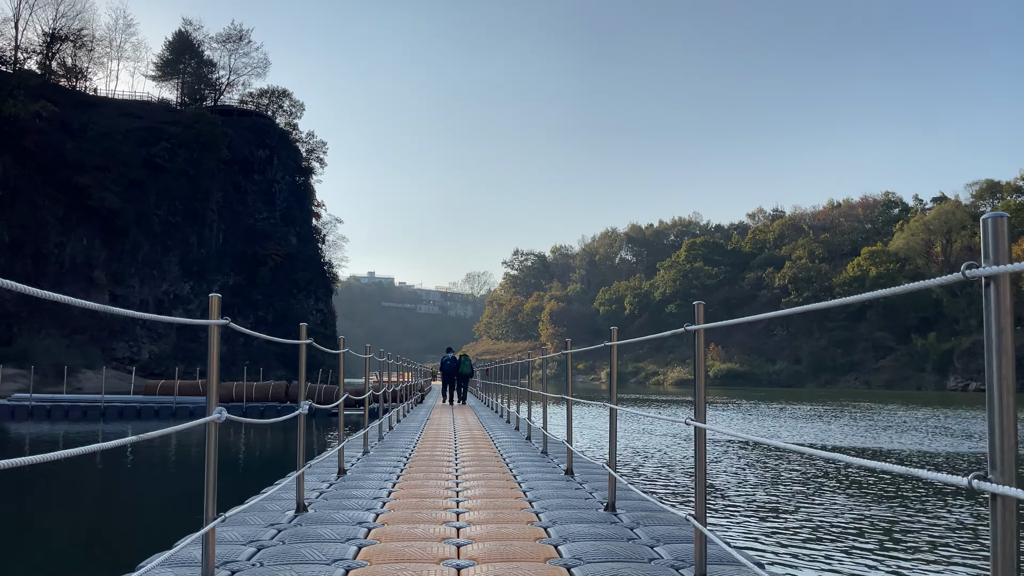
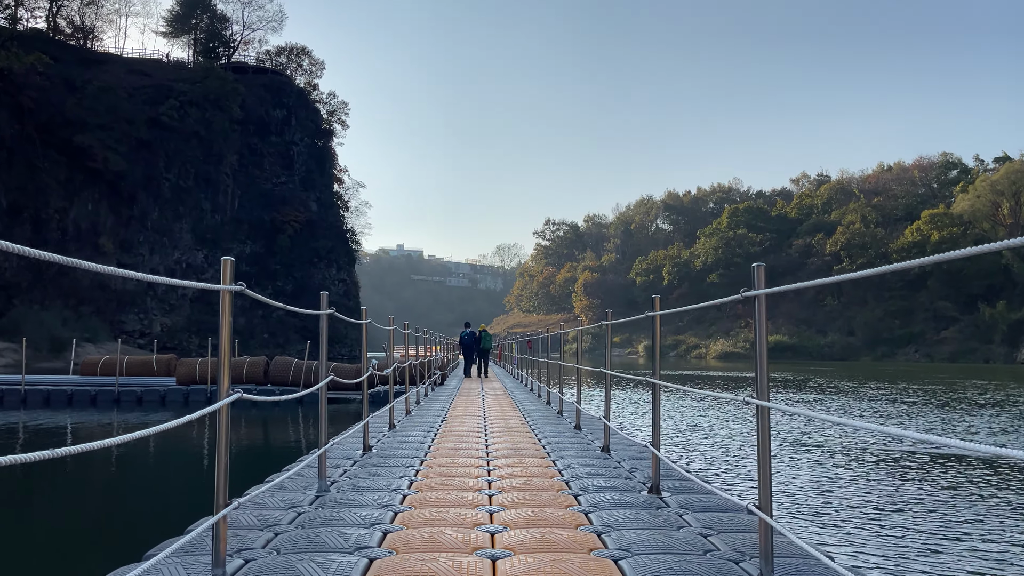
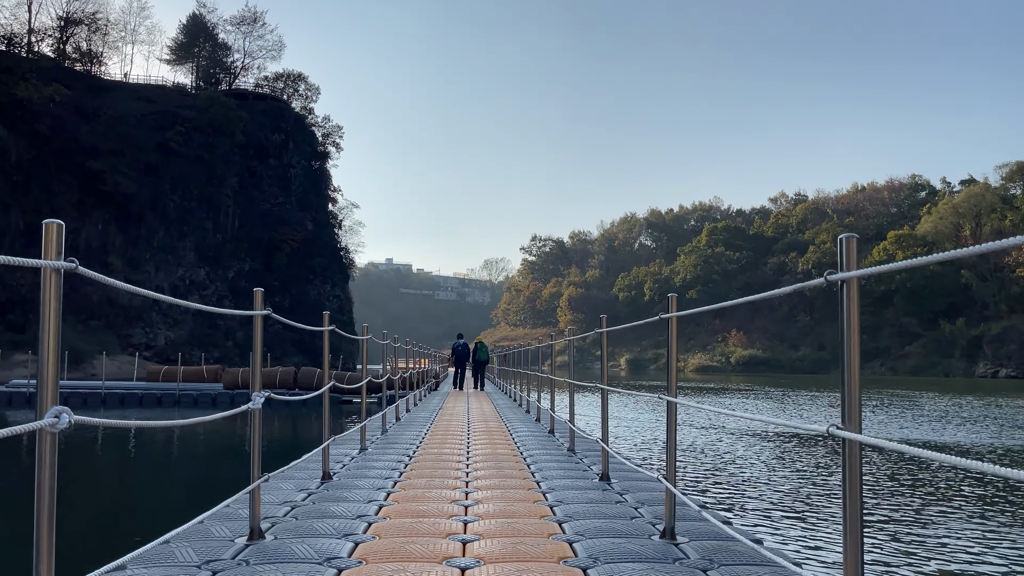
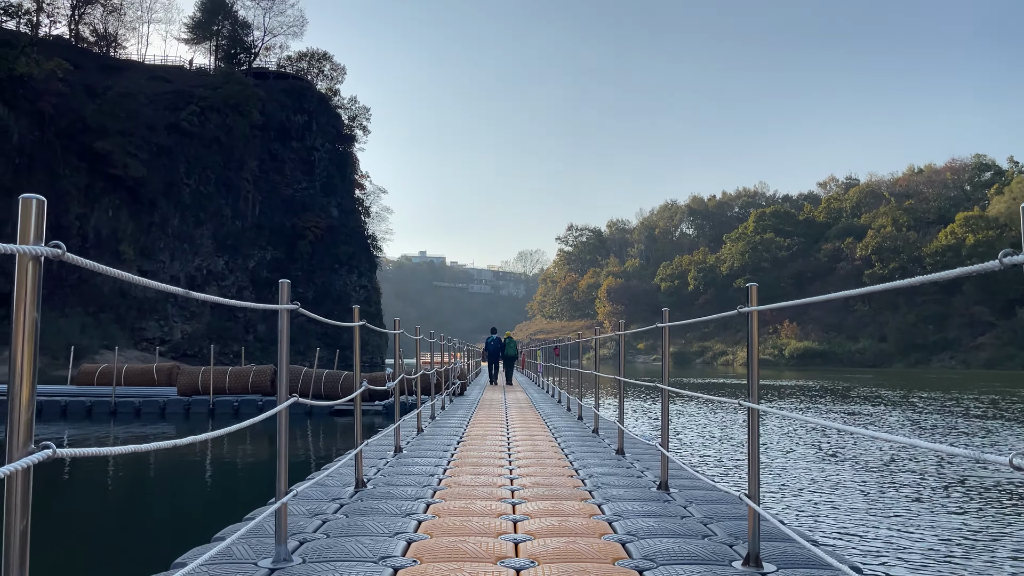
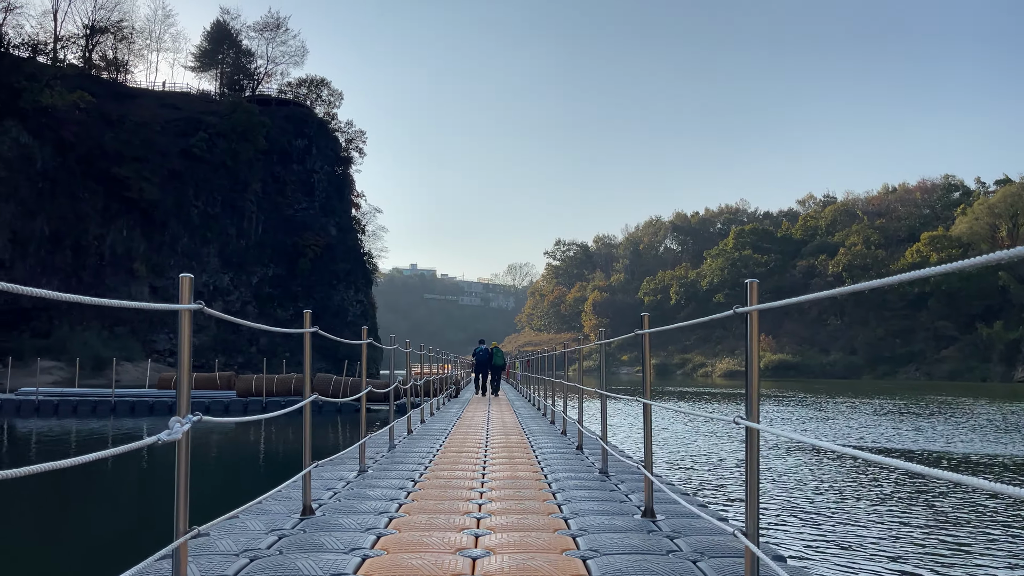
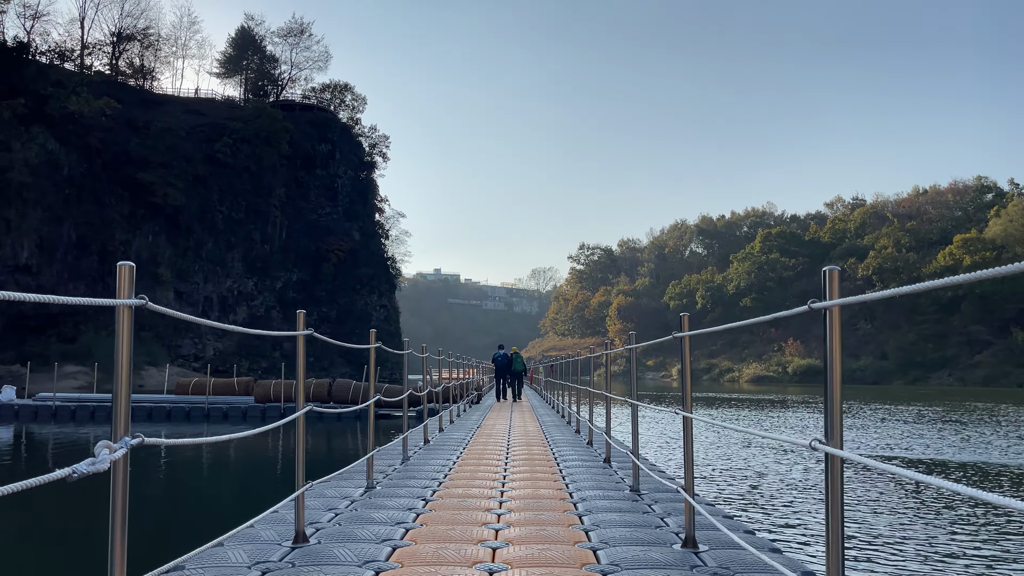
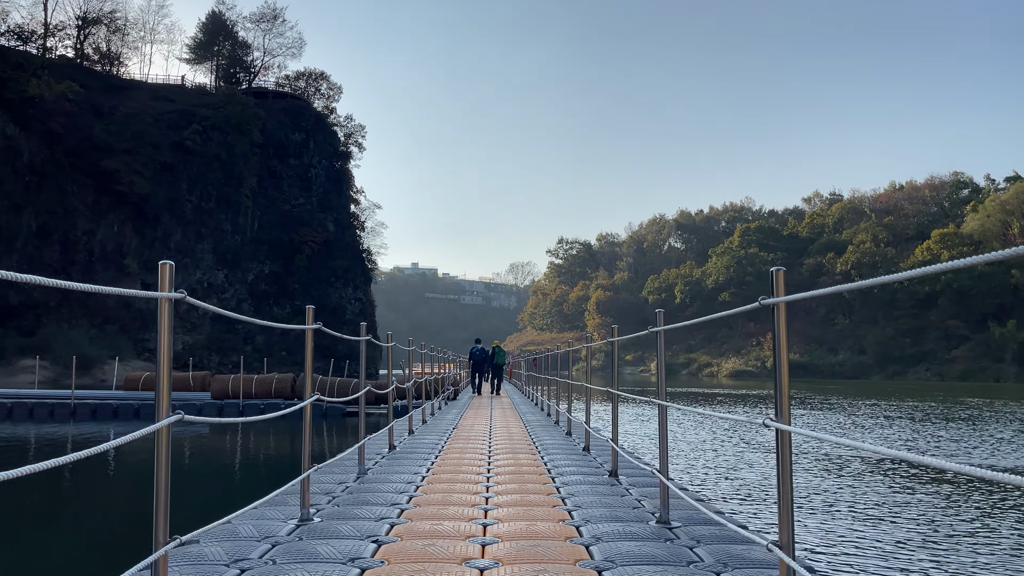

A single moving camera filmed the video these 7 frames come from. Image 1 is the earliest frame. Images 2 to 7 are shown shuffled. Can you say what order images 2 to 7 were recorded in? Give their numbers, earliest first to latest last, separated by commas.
3, 5, 6, 7, 2, 4
